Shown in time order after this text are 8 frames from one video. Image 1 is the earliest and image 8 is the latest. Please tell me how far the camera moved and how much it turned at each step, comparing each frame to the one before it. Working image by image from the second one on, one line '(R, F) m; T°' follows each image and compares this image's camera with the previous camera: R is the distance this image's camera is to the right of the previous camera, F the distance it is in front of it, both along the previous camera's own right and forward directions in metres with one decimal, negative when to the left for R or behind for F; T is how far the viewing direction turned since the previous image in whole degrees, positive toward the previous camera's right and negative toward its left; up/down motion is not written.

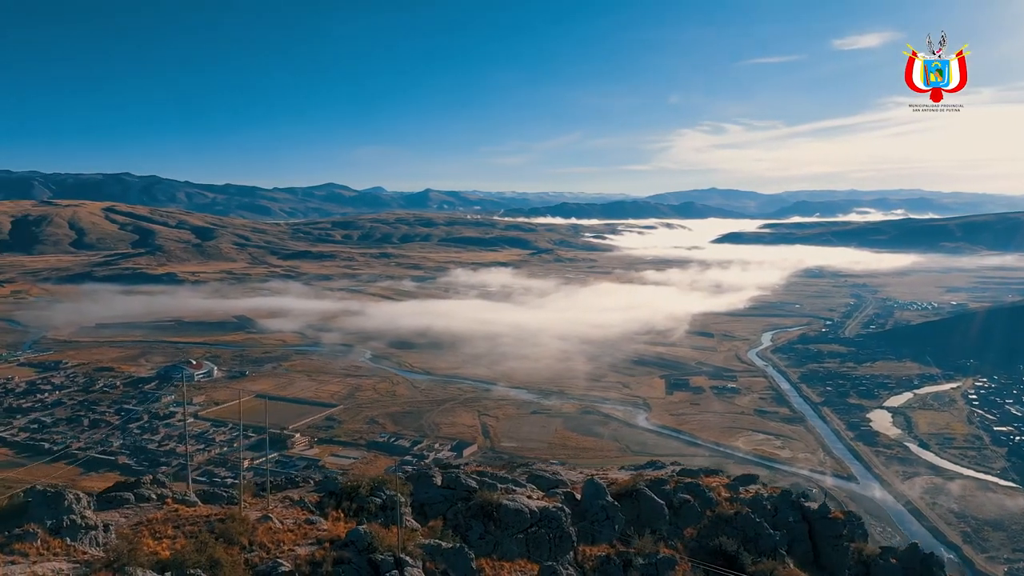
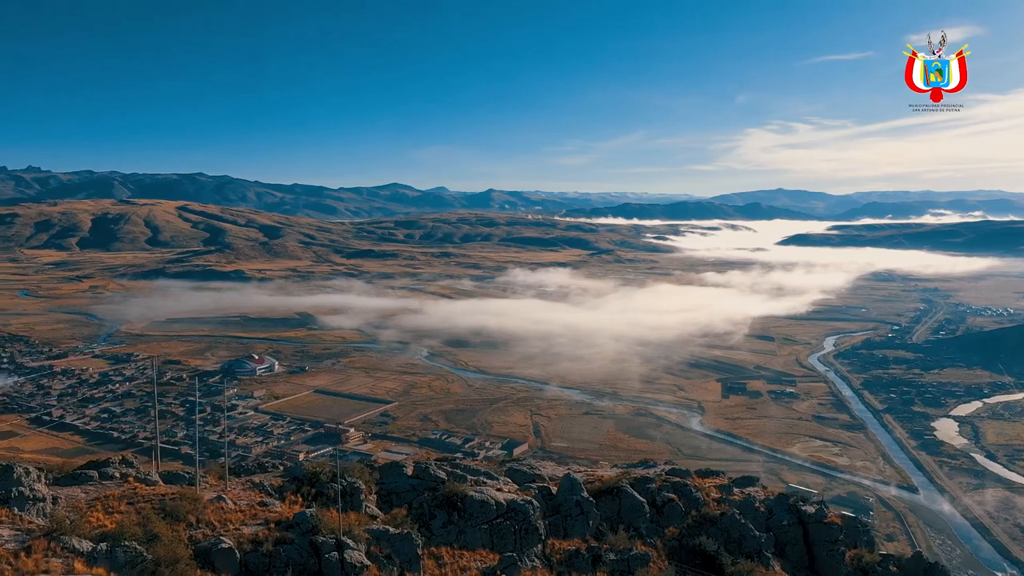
(+0.7, -0.1) m; -4°
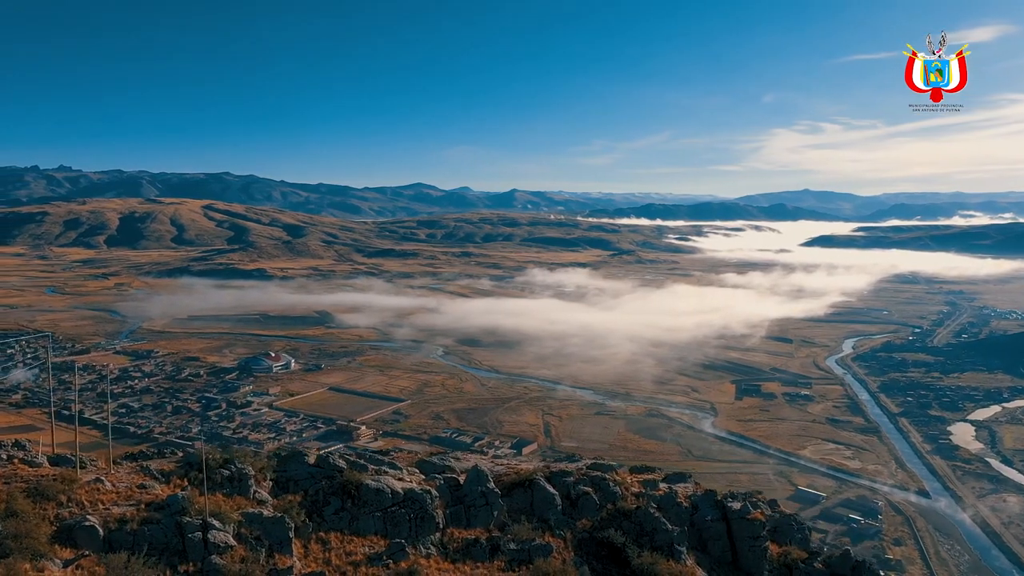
(+1.0, -0.2) m; -2°
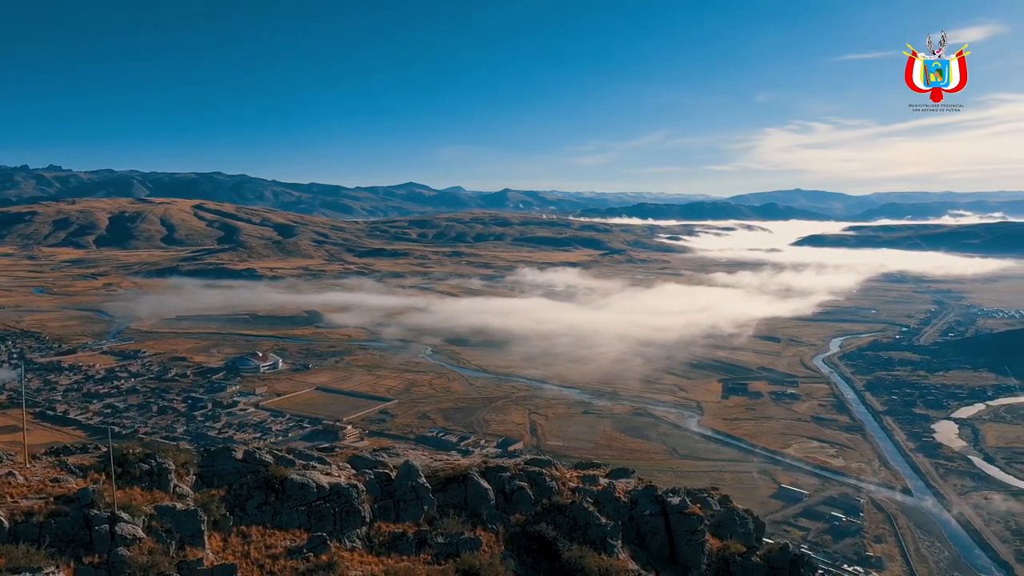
(+0.6, -0.1) m; 0°
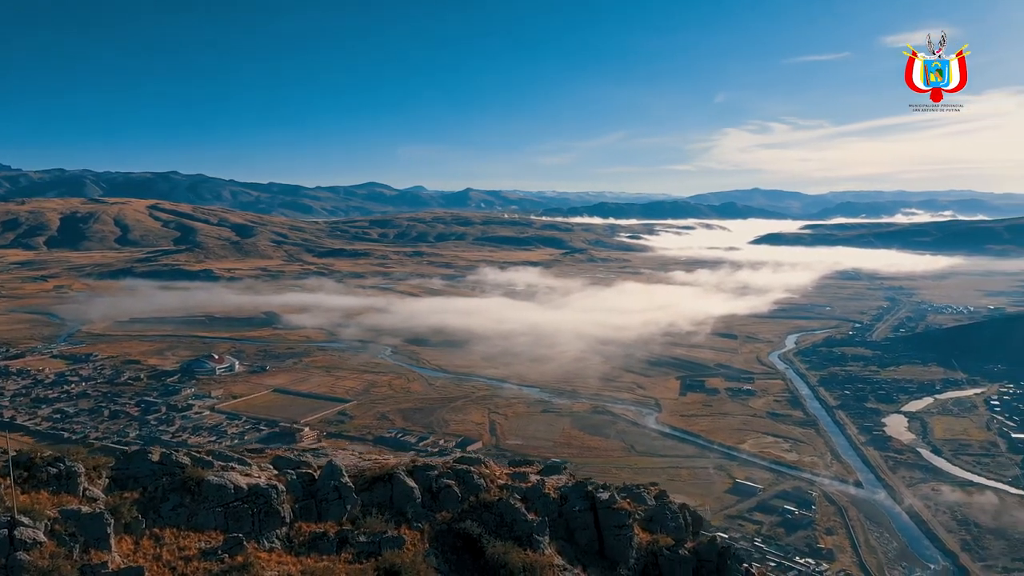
(+0.4, -0.1) m; +3°
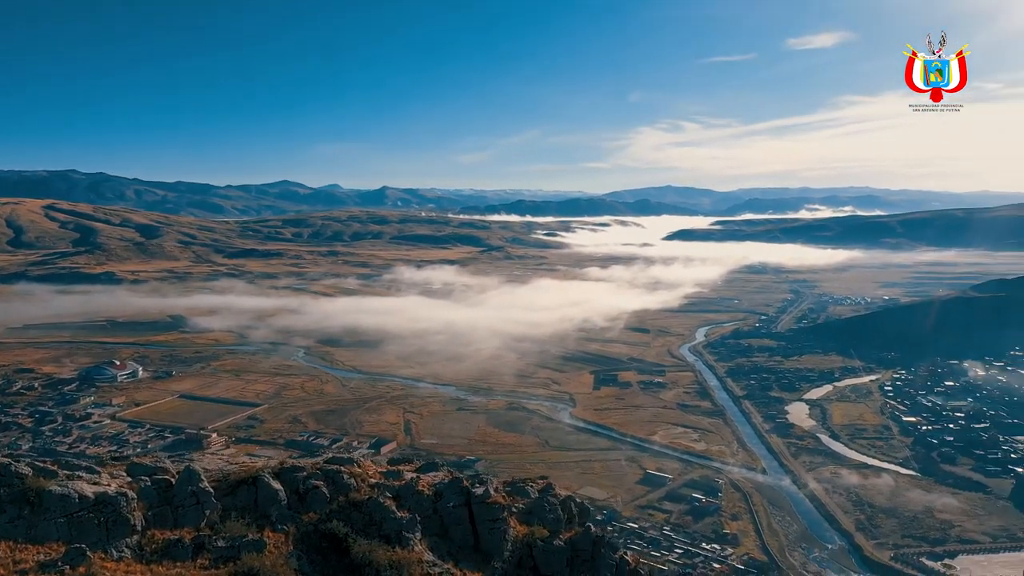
(+0.5, -0.1) m; +6°
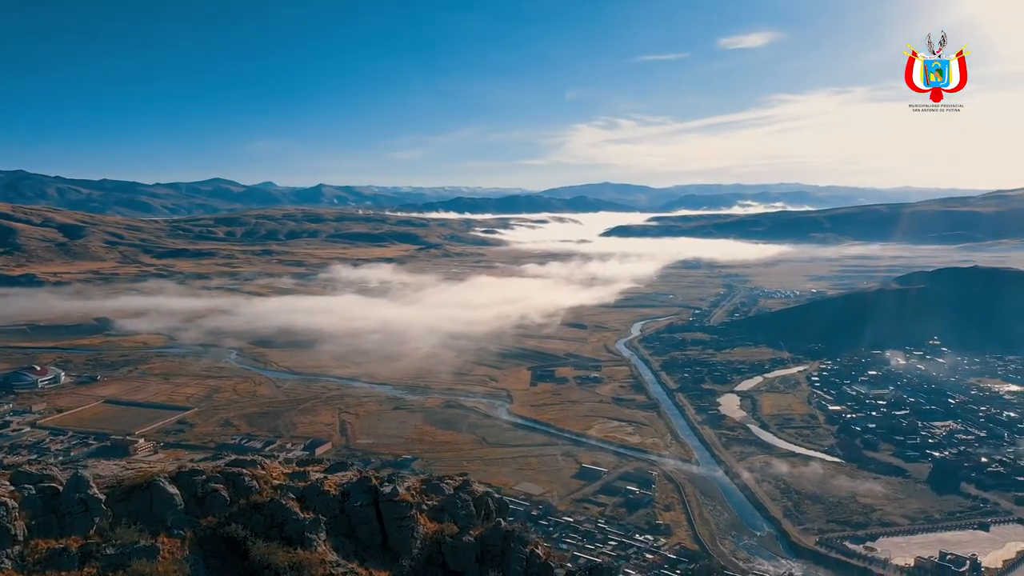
(+0.4, -0.1) m; +4°
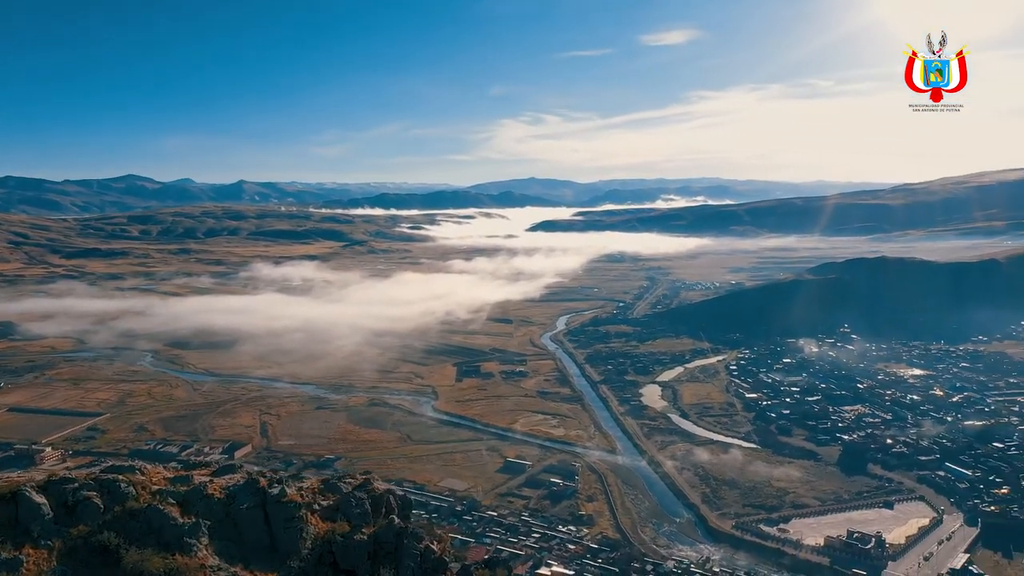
(+0.5, -0.1) m; +5°
